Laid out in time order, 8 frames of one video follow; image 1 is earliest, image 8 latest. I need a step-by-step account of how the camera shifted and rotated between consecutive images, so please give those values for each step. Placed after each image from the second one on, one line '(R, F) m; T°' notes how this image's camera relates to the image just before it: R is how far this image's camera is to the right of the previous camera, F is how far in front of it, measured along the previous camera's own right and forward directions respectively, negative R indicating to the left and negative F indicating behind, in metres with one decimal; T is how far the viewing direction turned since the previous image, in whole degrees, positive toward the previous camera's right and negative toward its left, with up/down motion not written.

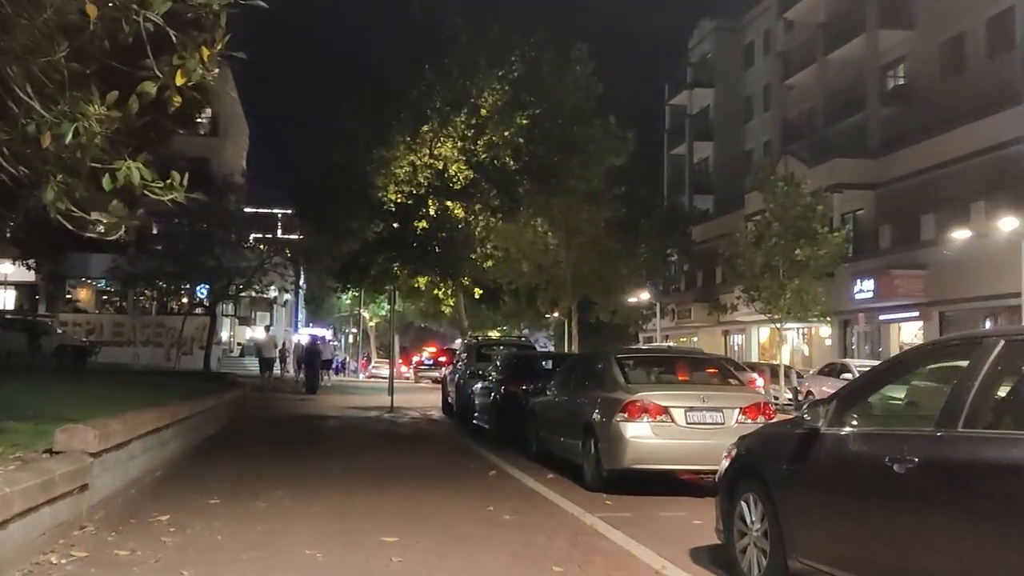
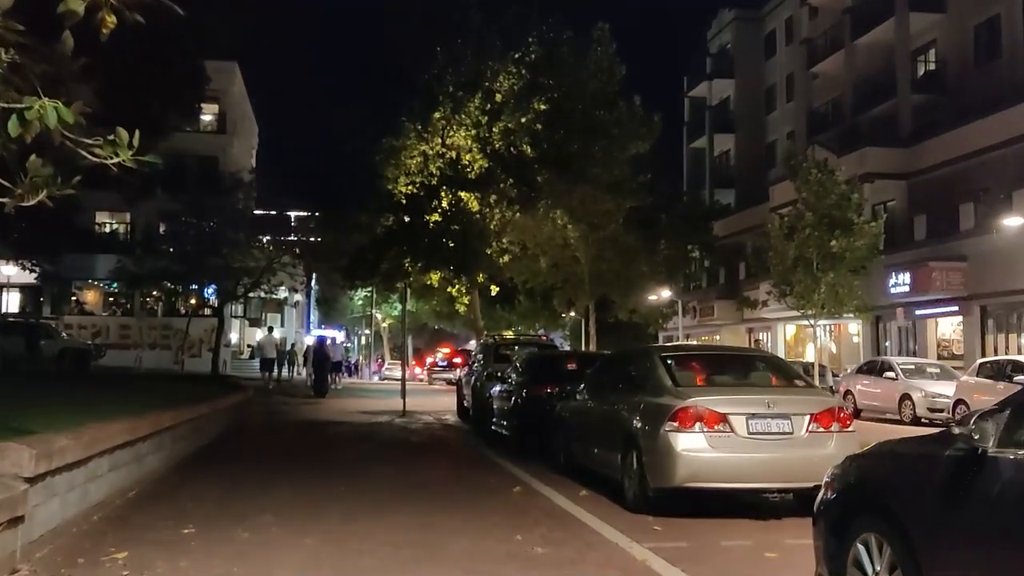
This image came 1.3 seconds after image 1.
(-0.1, +1.5) m; -1°
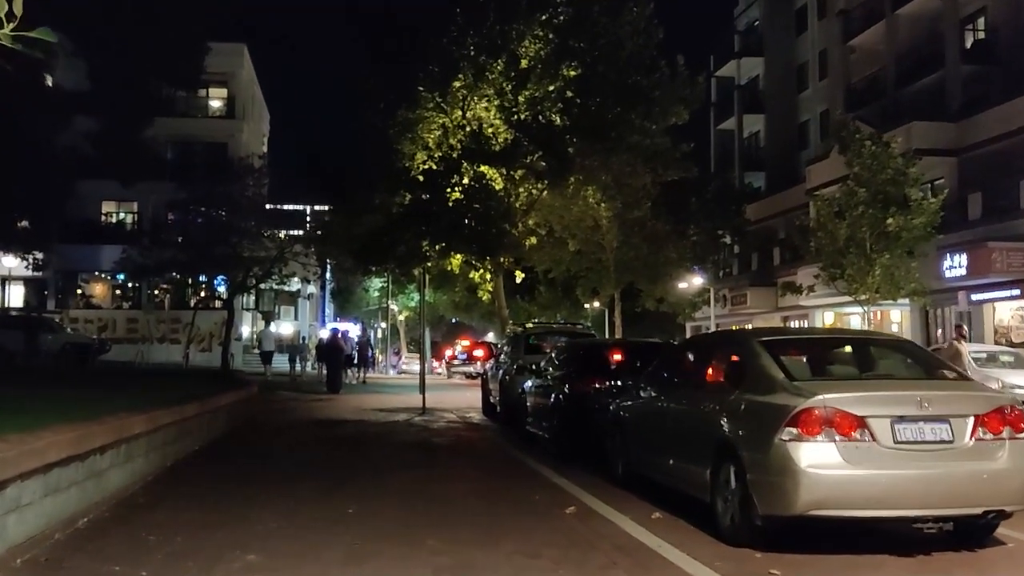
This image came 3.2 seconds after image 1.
(-0.3, +2.1) m; -1°
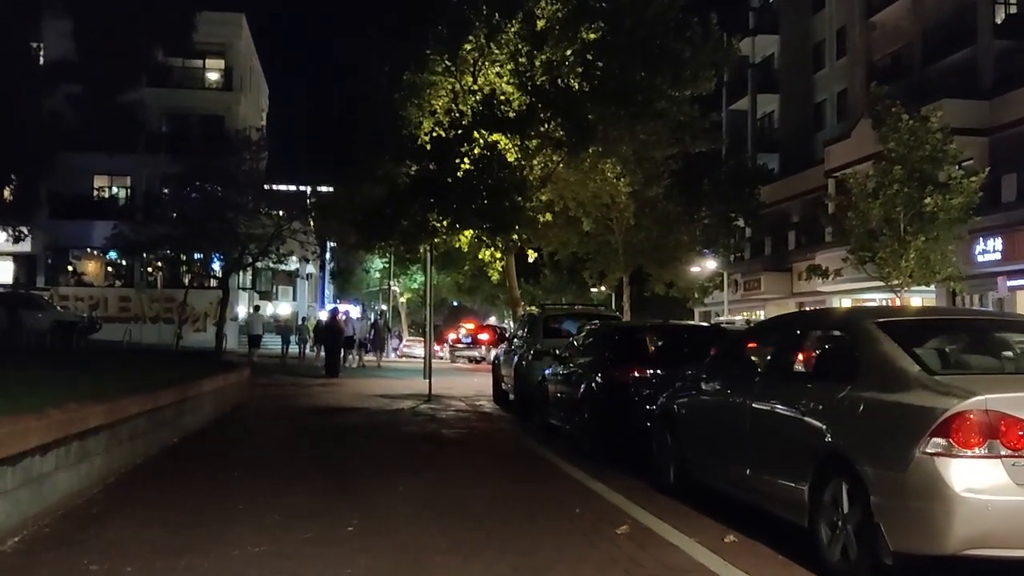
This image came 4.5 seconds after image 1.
(-0.3, +1.6) m; 0°
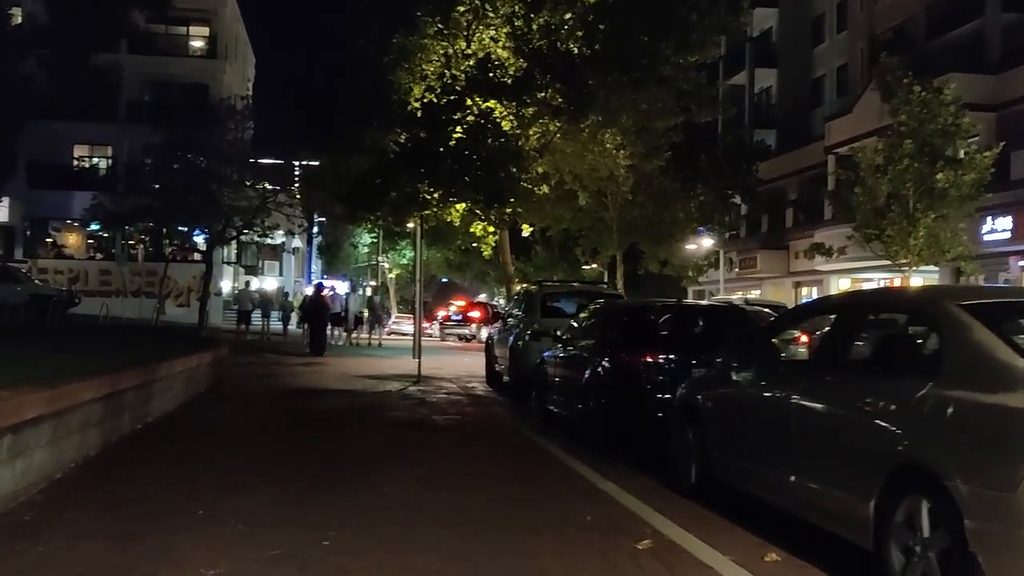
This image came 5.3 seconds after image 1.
(-0.1, +1.0) m; +1°
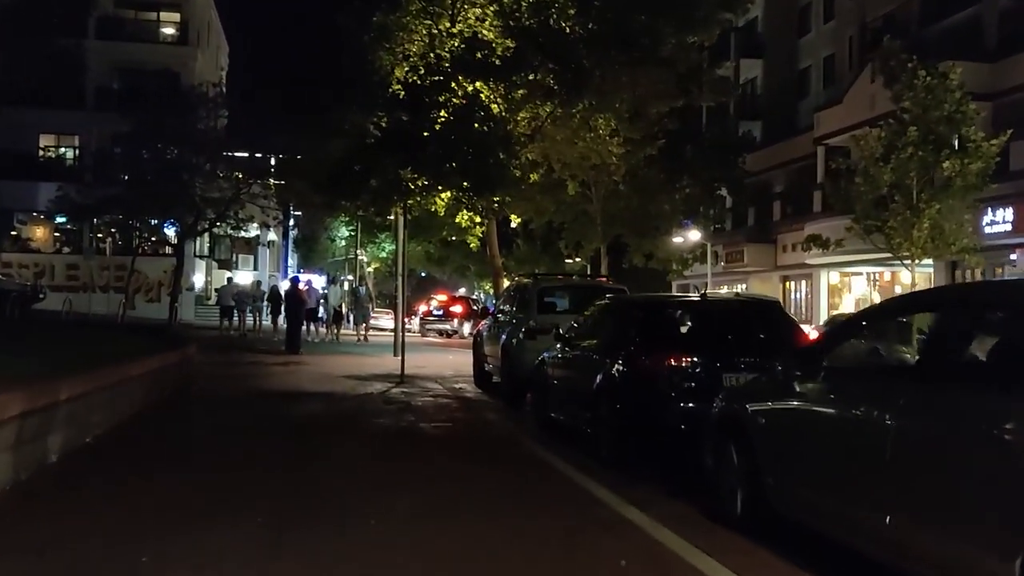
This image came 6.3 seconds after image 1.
(-0.2, +1.2) m; +1°
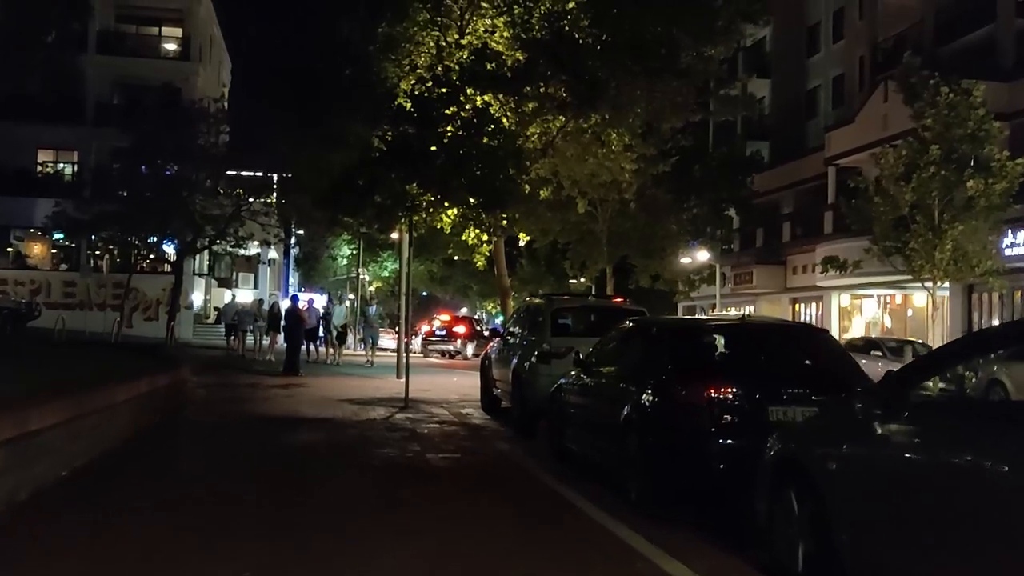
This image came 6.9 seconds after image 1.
(-0.1, +0.8) m; 0°
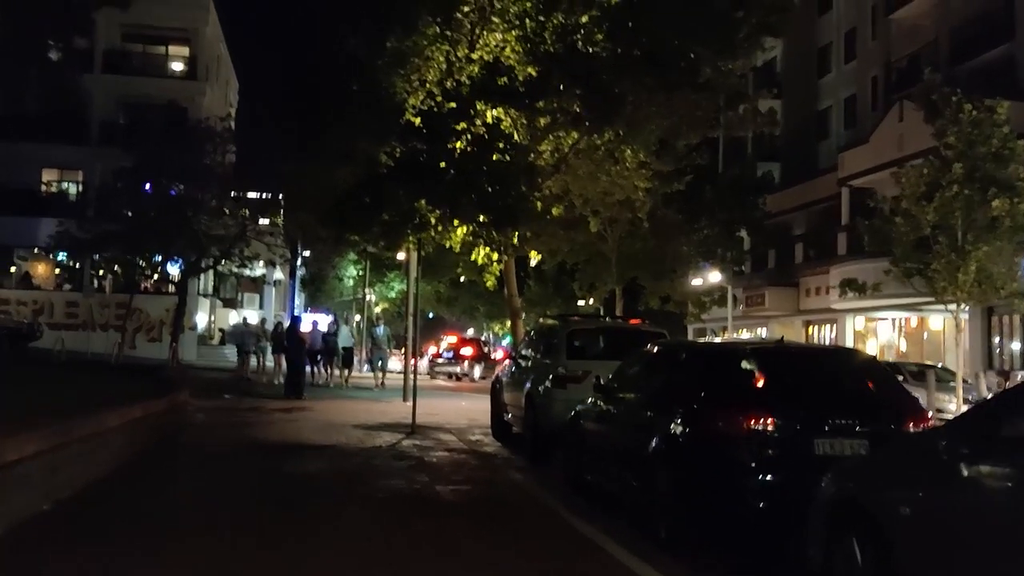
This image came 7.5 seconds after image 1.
(-0.1, +0.6) m; 0°
